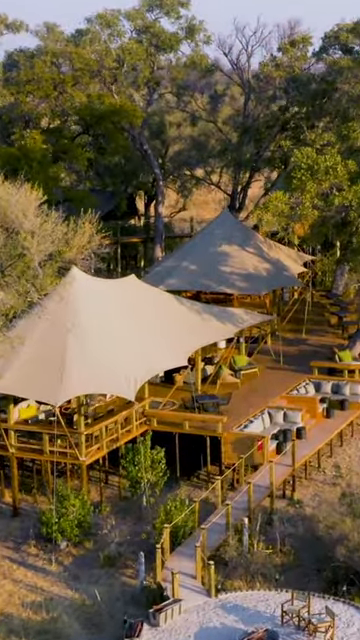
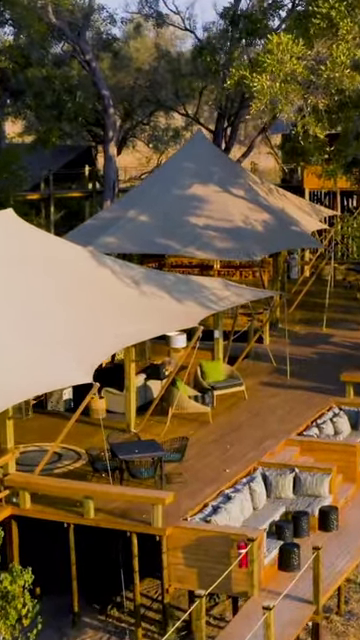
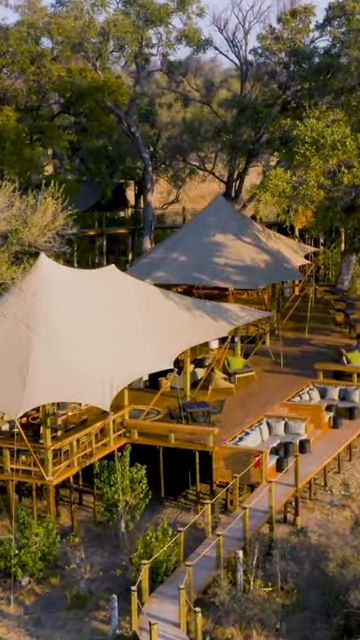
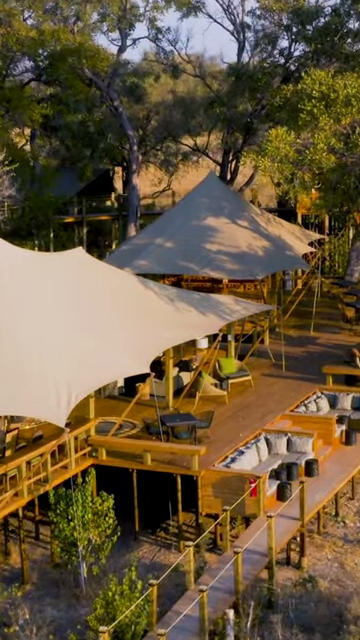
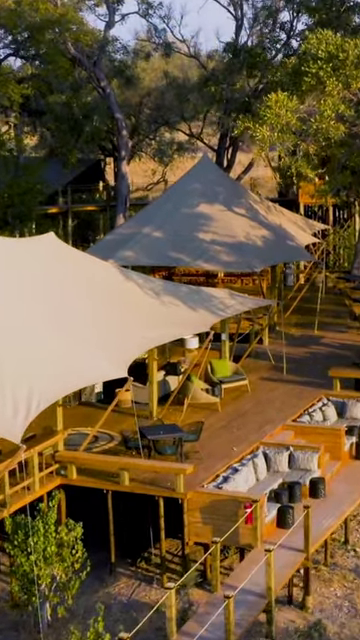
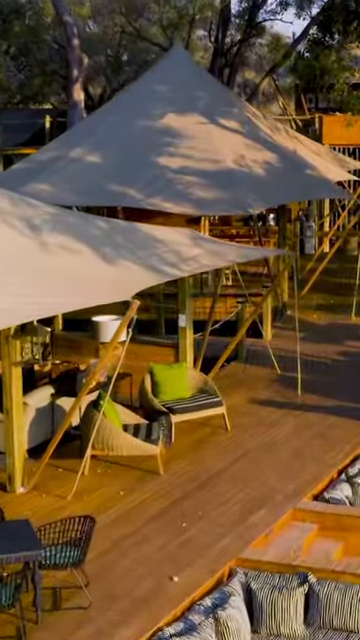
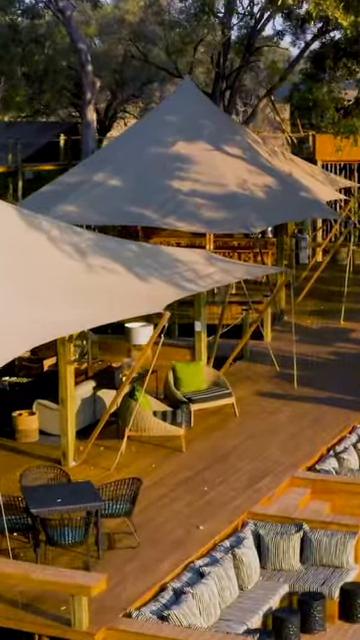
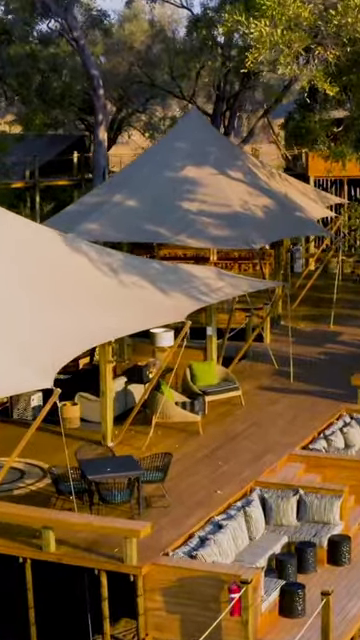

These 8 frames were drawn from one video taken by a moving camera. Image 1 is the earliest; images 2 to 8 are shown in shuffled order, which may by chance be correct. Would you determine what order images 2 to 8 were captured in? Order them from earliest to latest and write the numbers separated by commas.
3, 4, 5, 2, 8, 7, 6
